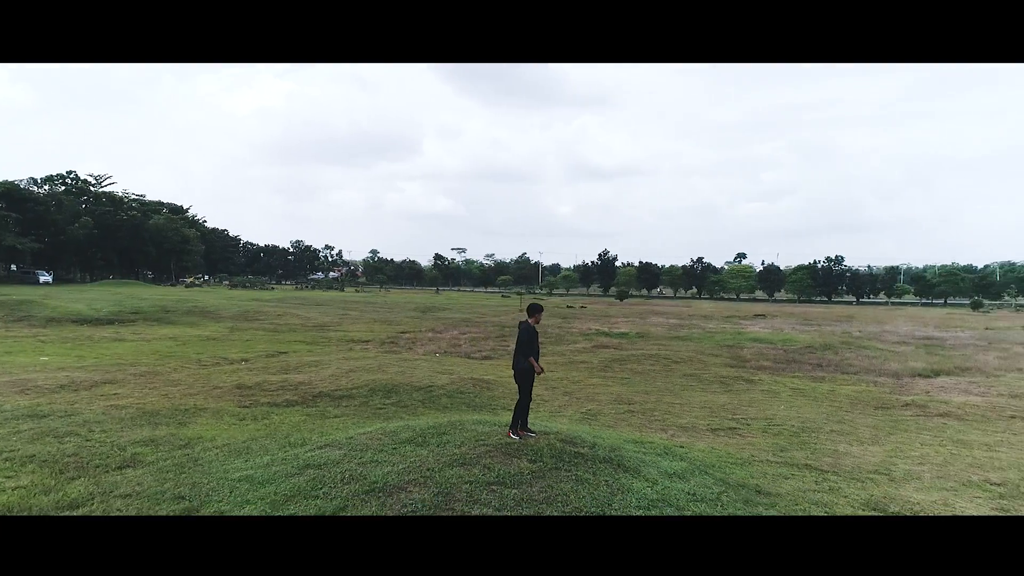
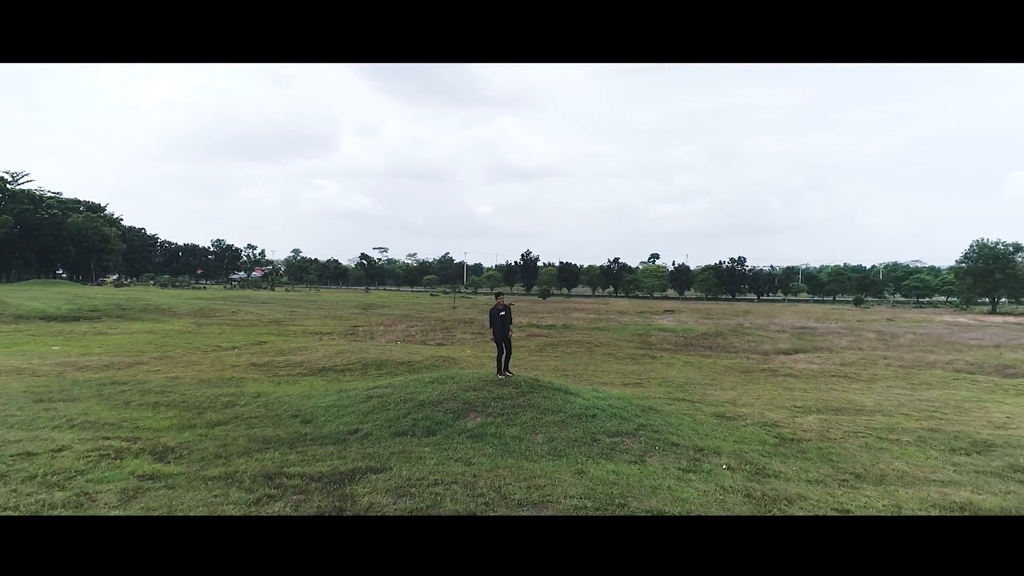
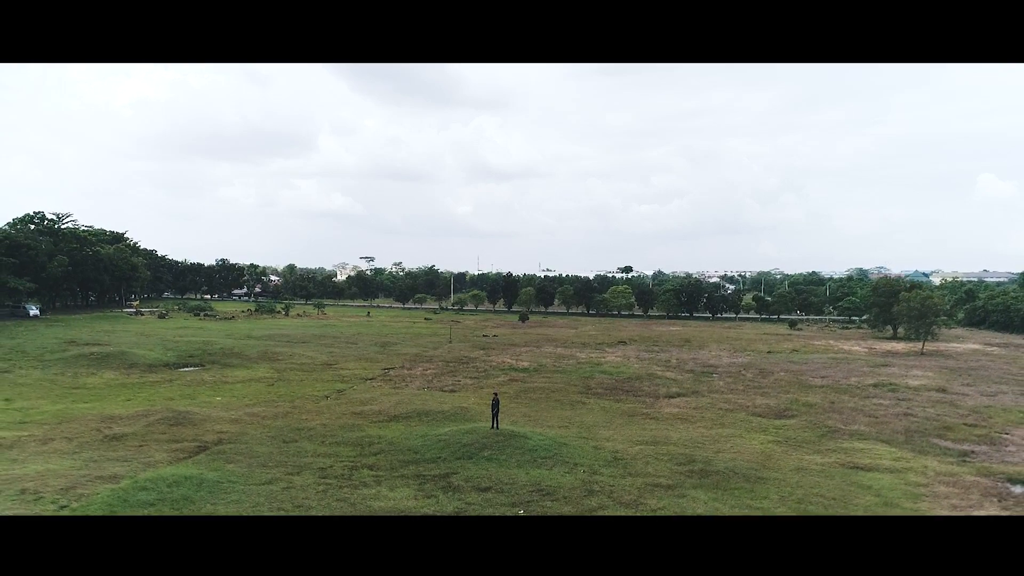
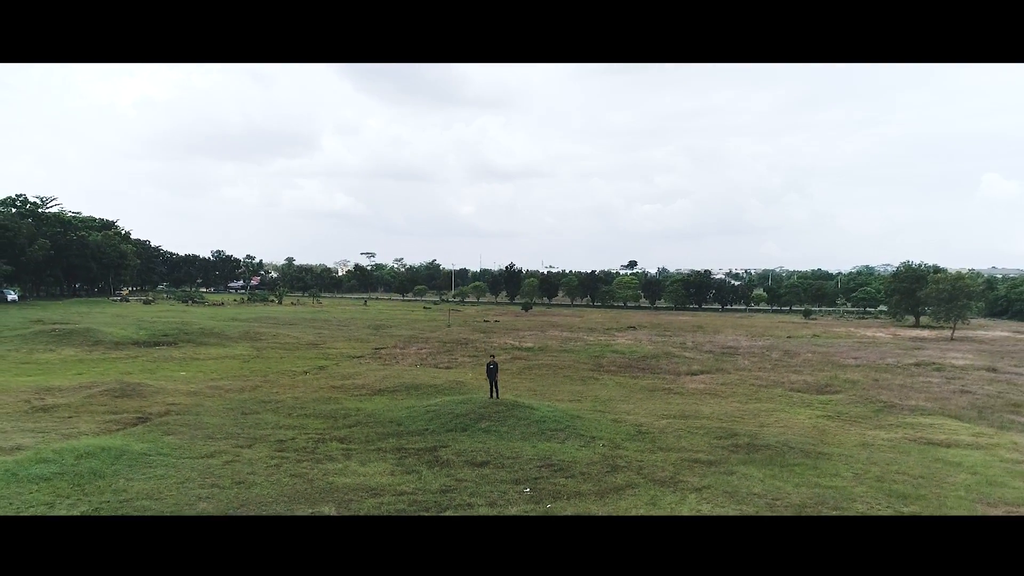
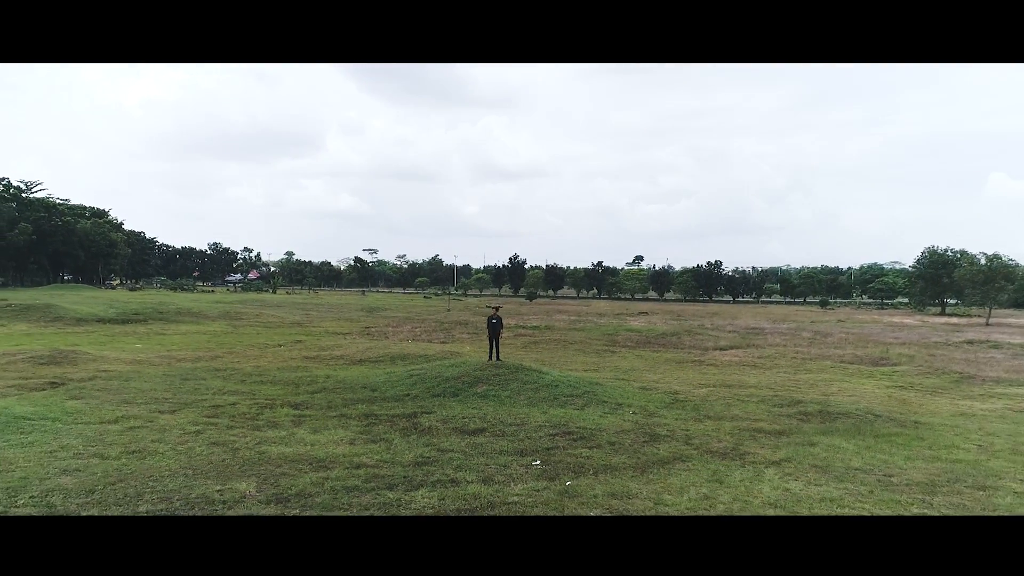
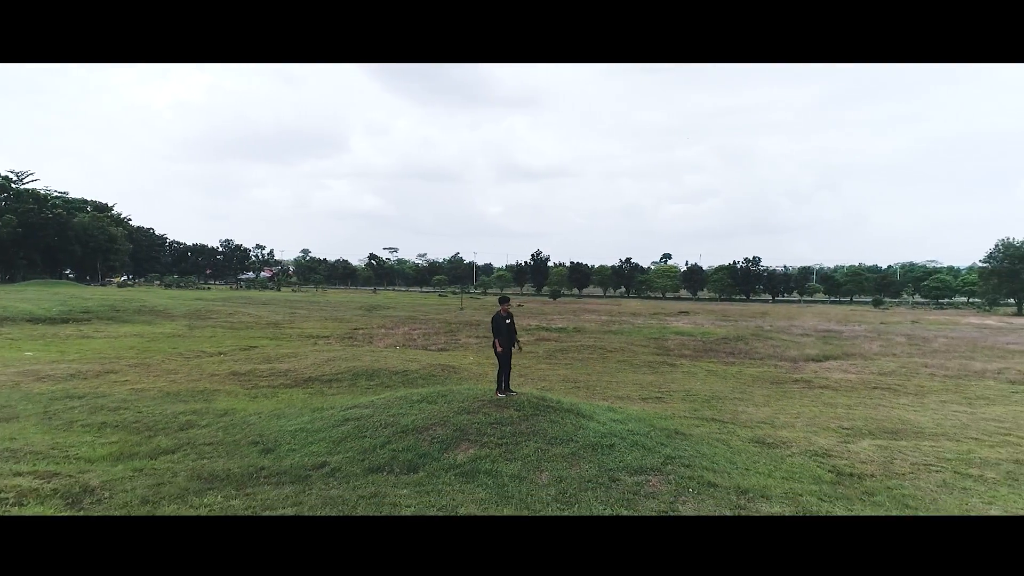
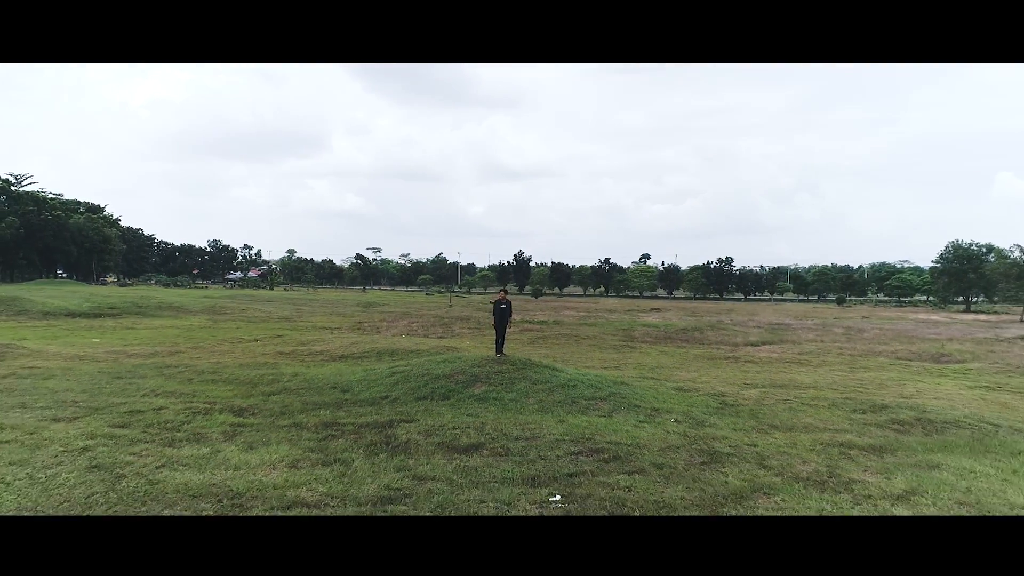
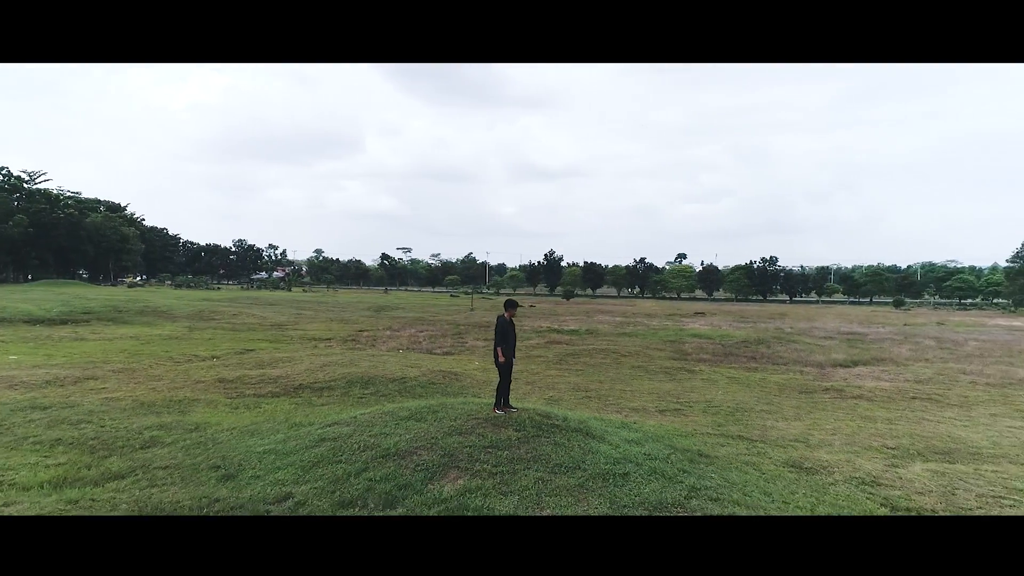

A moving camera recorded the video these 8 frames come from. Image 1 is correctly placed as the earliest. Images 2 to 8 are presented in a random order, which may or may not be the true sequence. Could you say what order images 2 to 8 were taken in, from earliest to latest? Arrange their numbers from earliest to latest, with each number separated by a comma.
8, 6, 2, 7, 5, 4, 3
